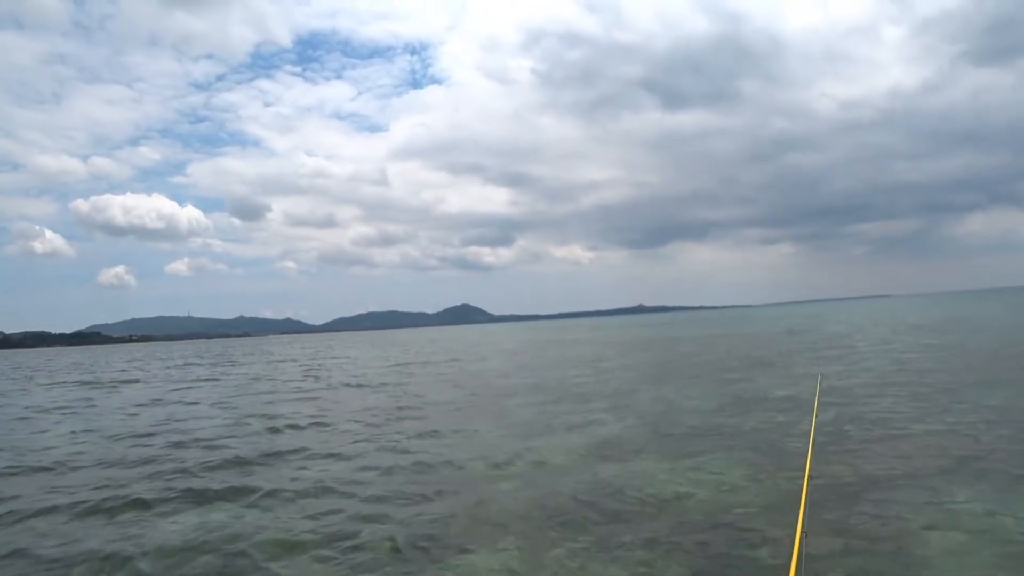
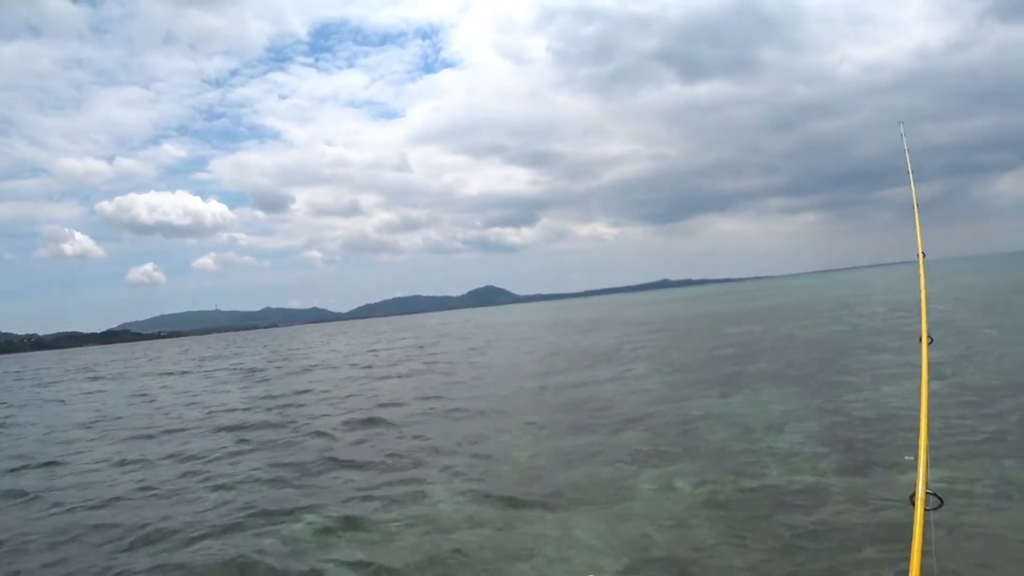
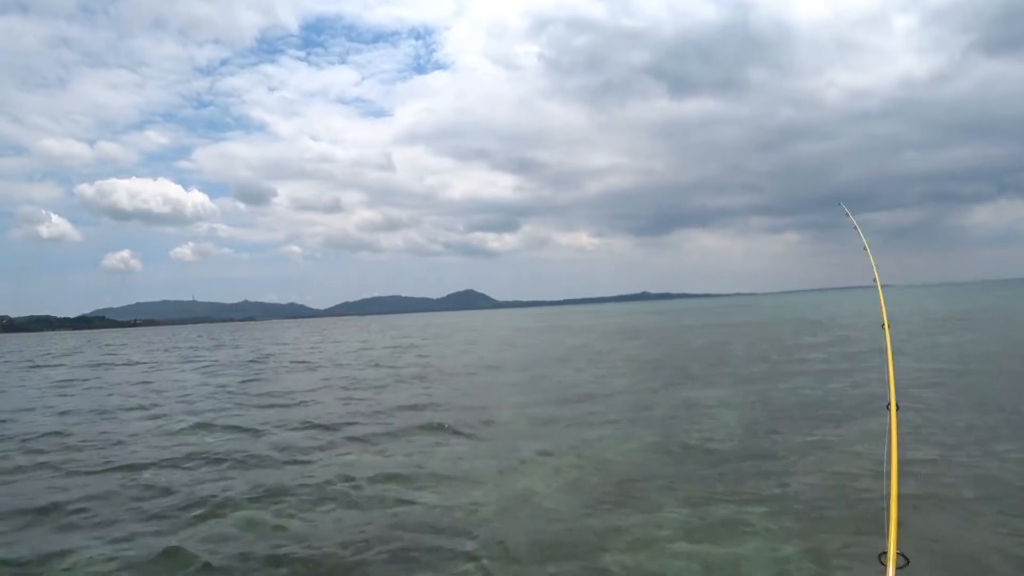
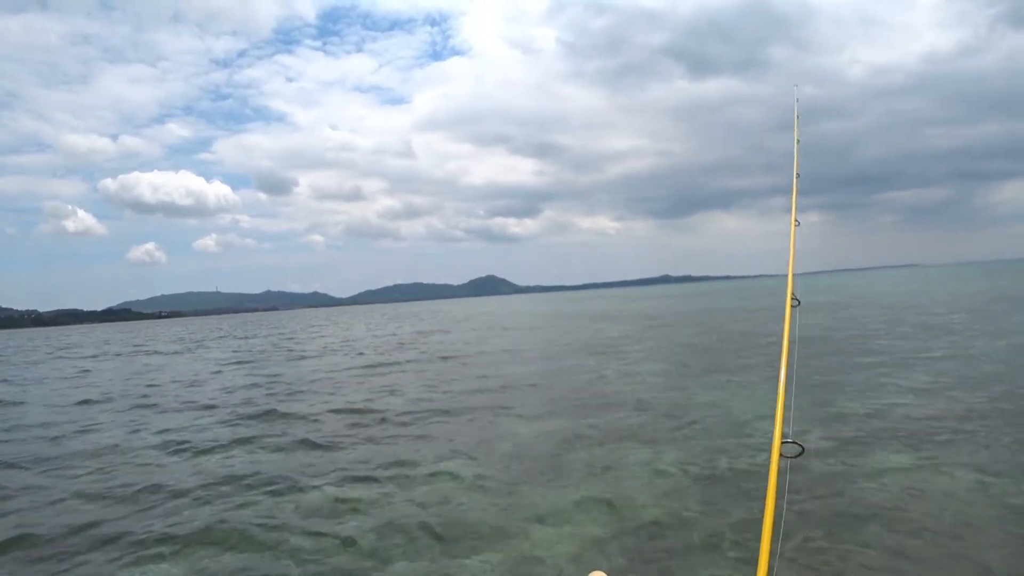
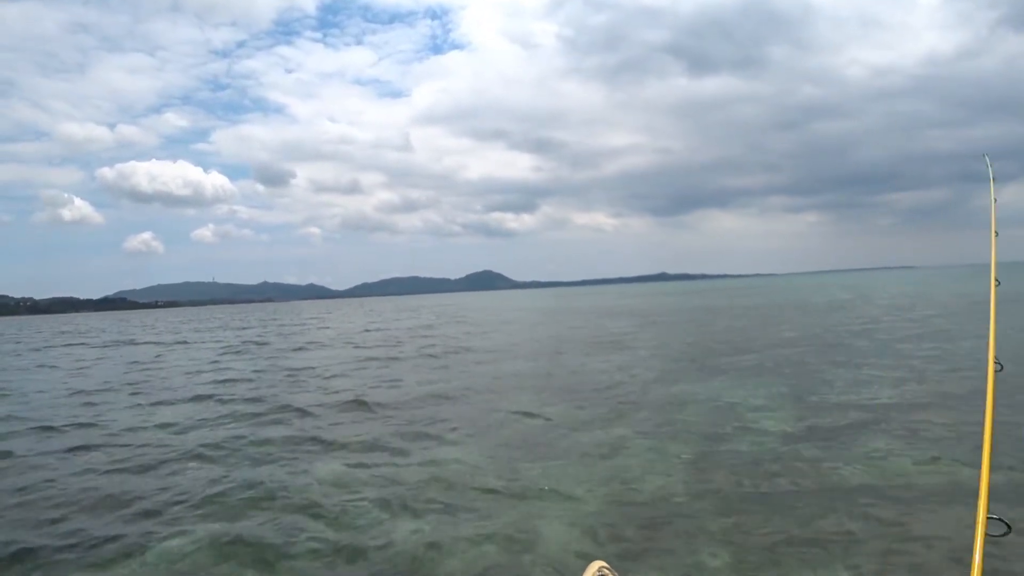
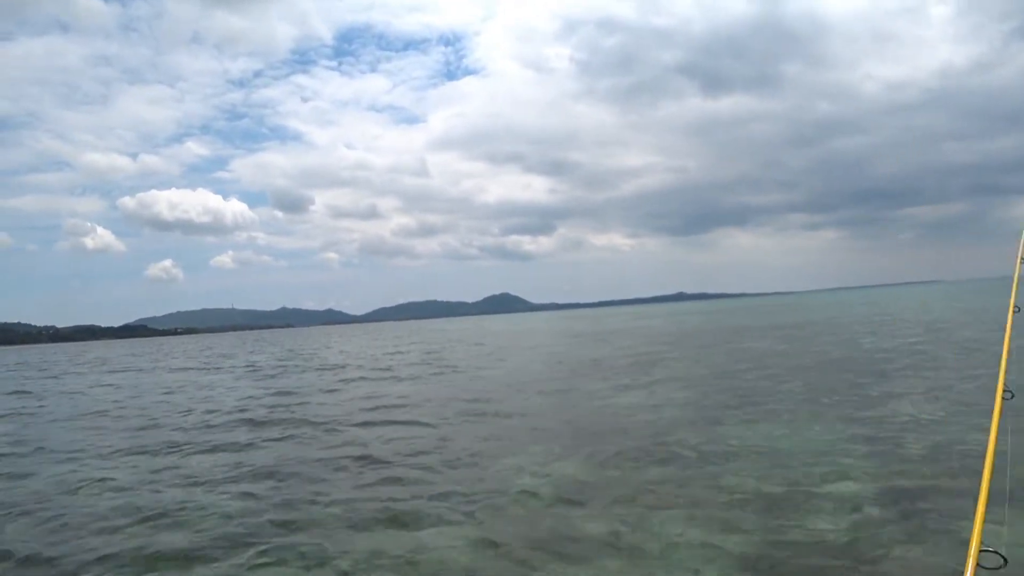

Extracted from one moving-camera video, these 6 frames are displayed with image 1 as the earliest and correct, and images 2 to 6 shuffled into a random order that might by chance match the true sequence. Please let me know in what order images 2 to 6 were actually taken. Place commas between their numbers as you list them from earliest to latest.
3, 5, 4, 2, 6
